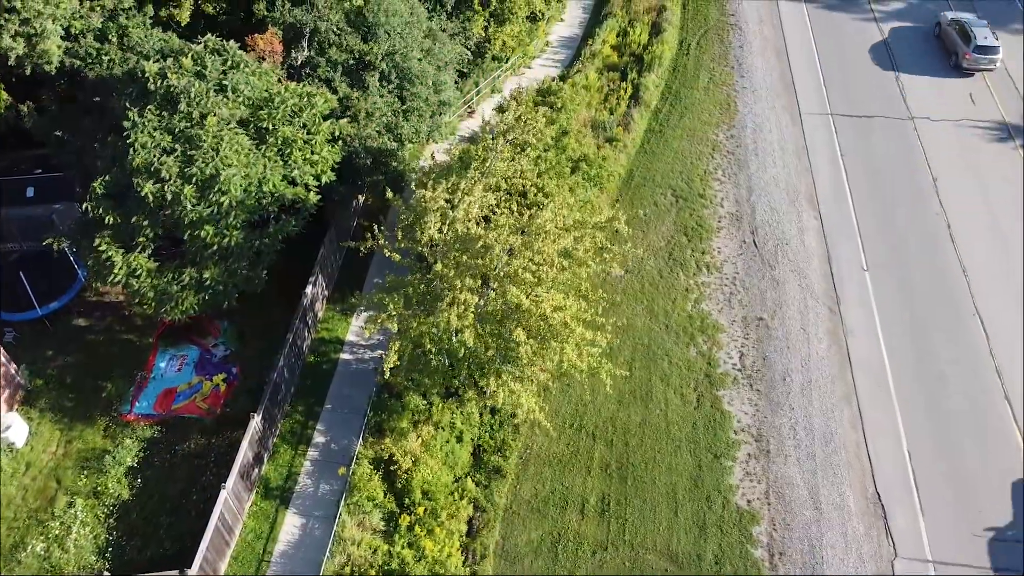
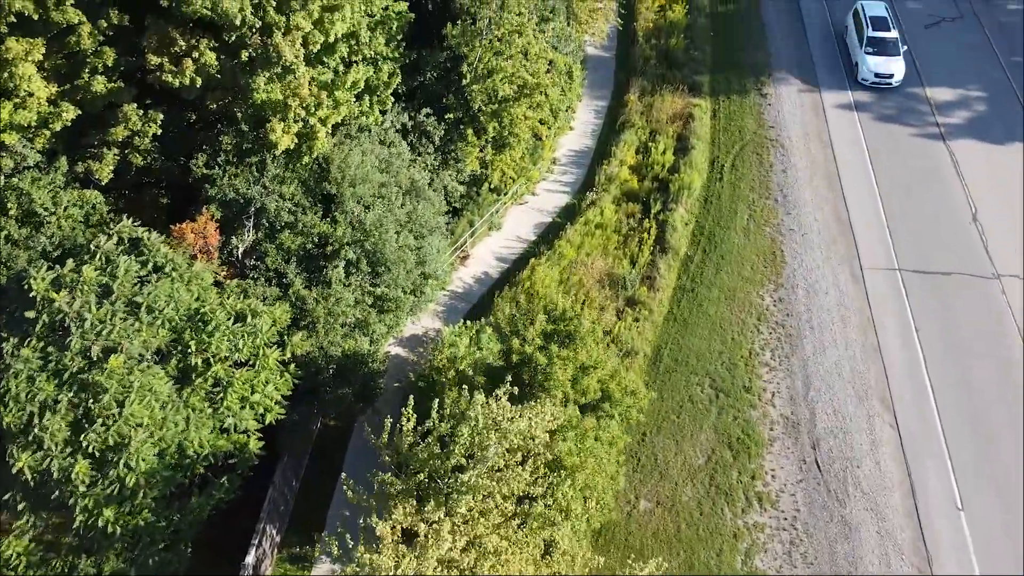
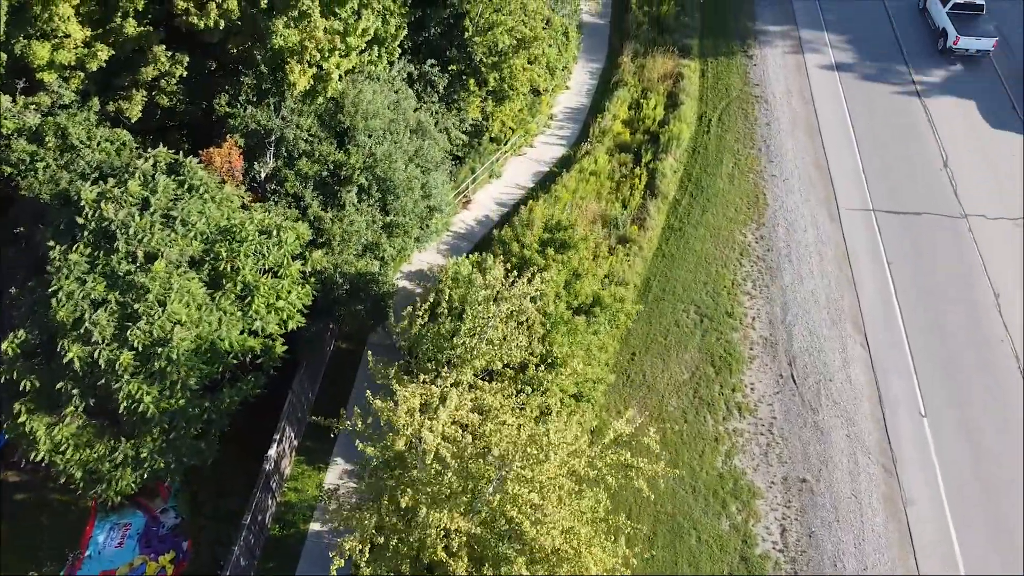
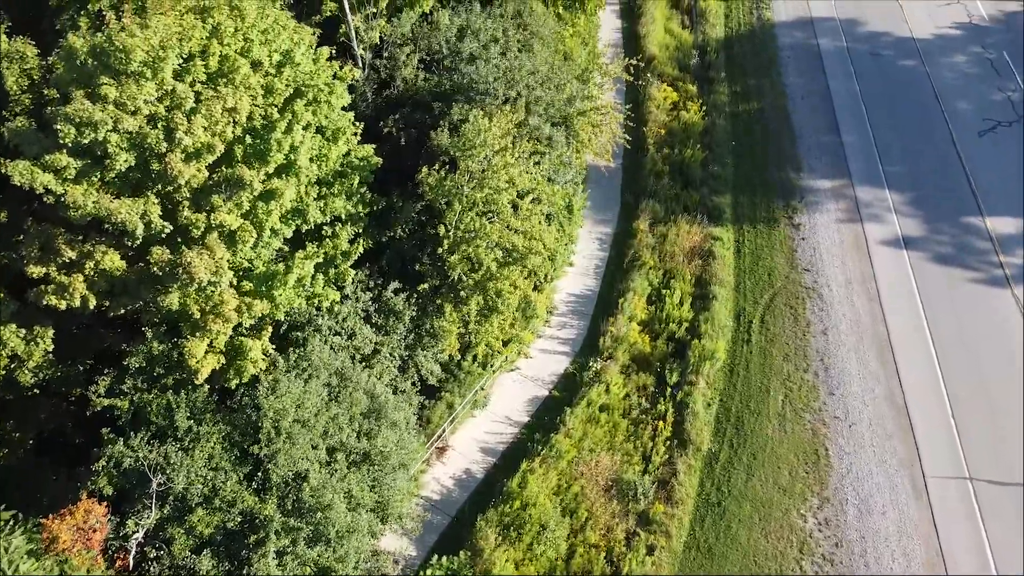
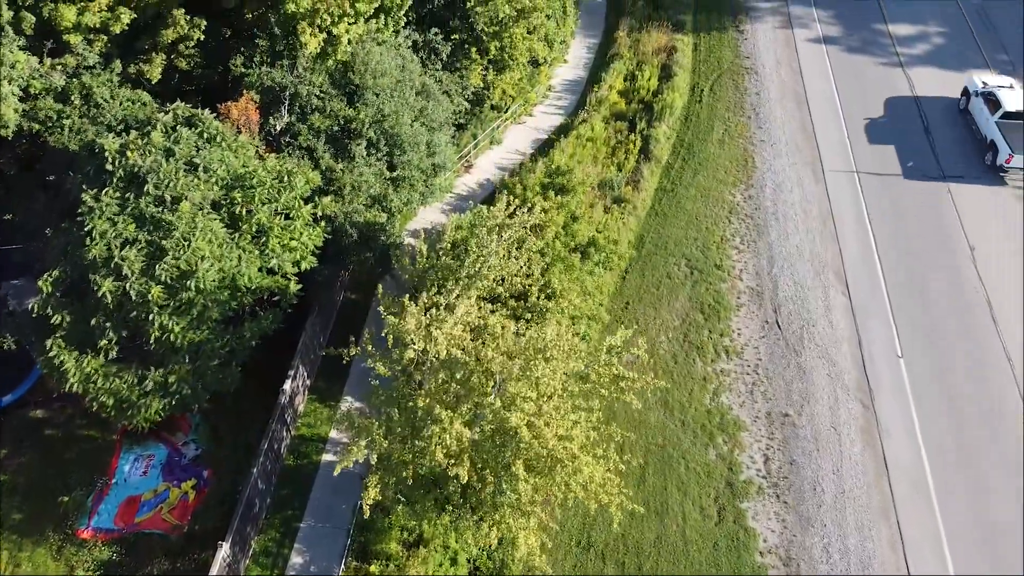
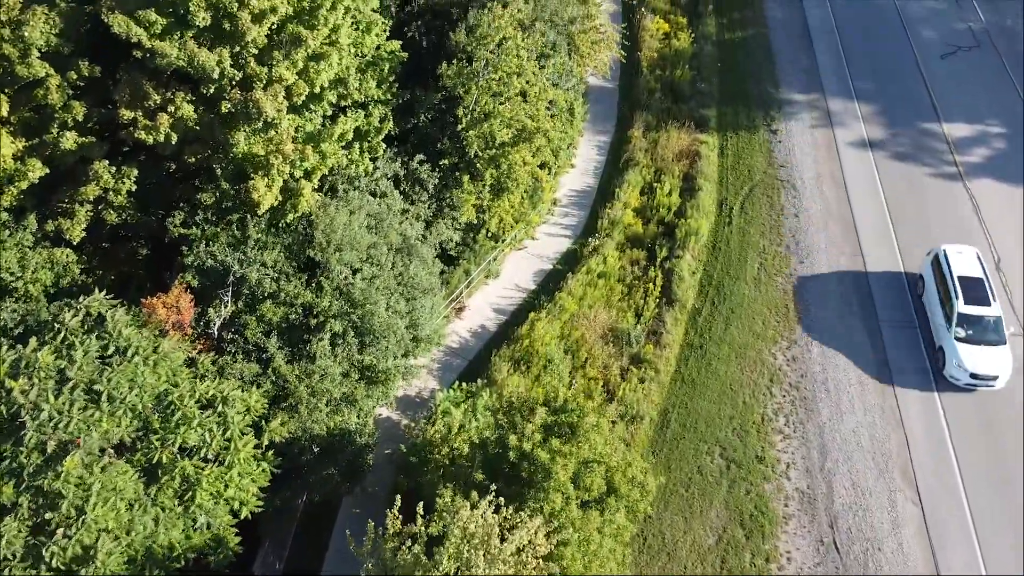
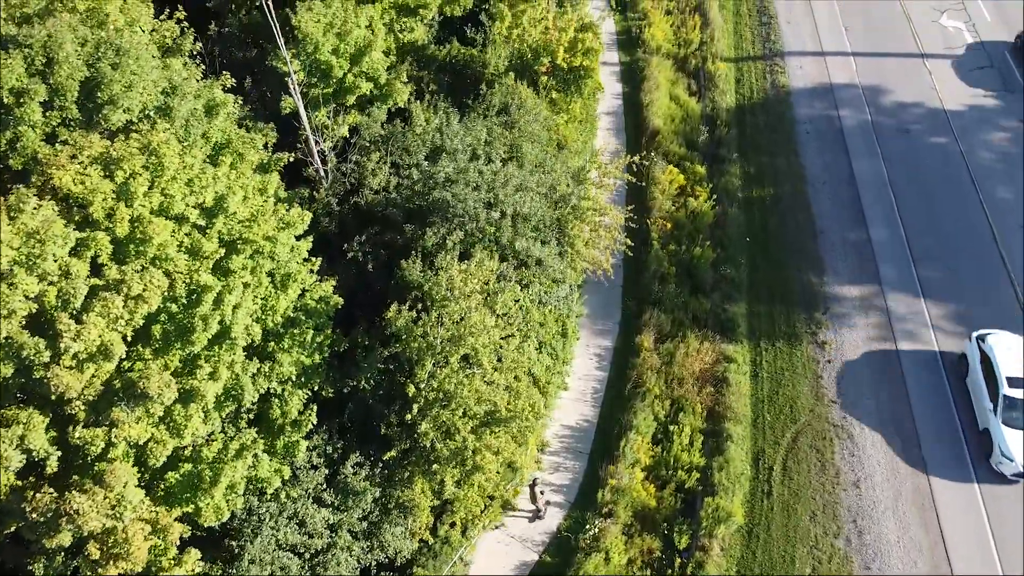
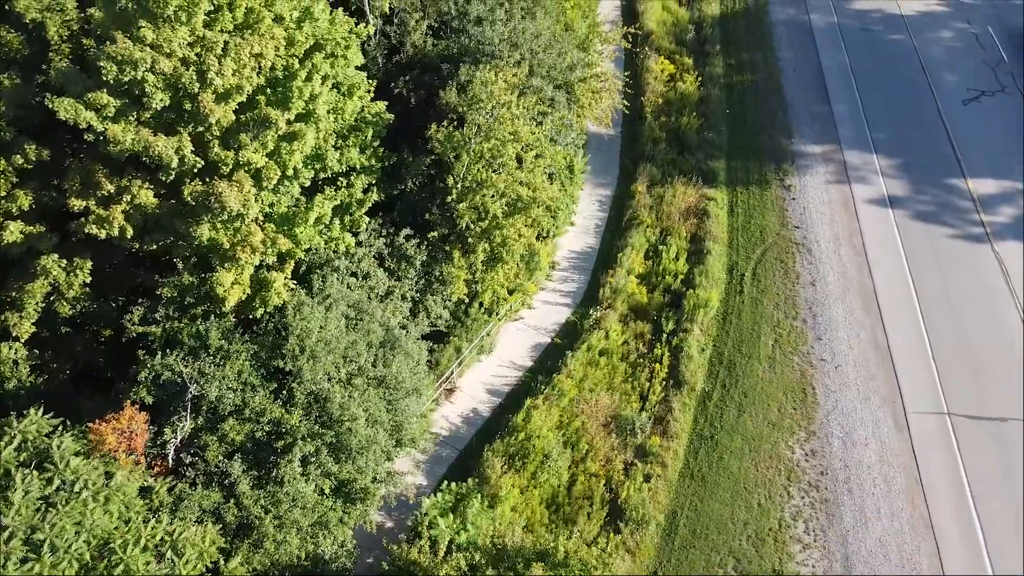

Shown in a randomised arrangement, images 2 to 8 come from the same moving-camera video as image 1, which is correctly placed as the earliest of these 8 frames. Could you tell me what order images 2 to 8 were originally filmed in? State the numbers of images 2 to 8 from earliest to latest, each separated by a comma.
5, 3, 2, 6, 8, 4, 7
